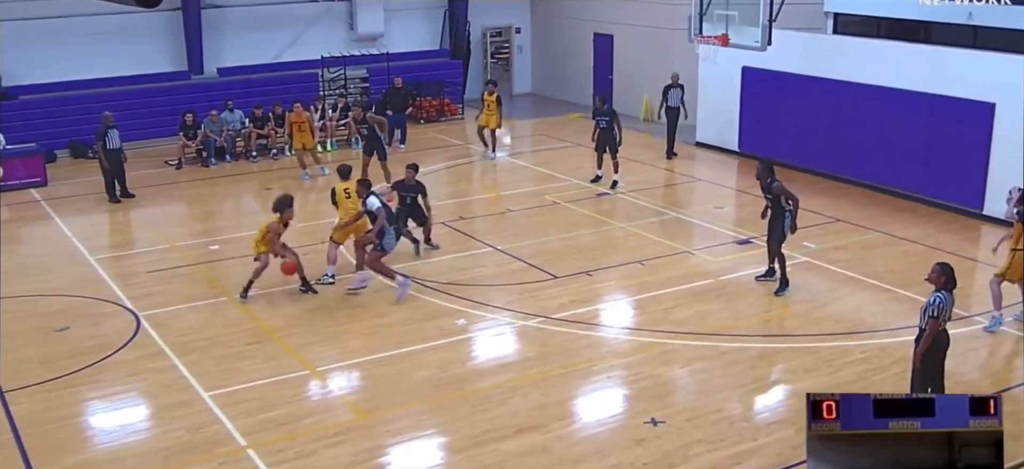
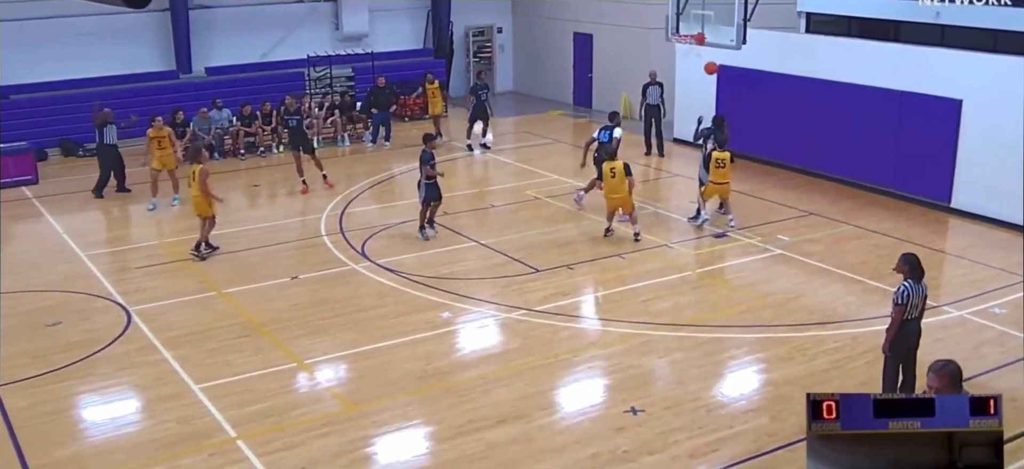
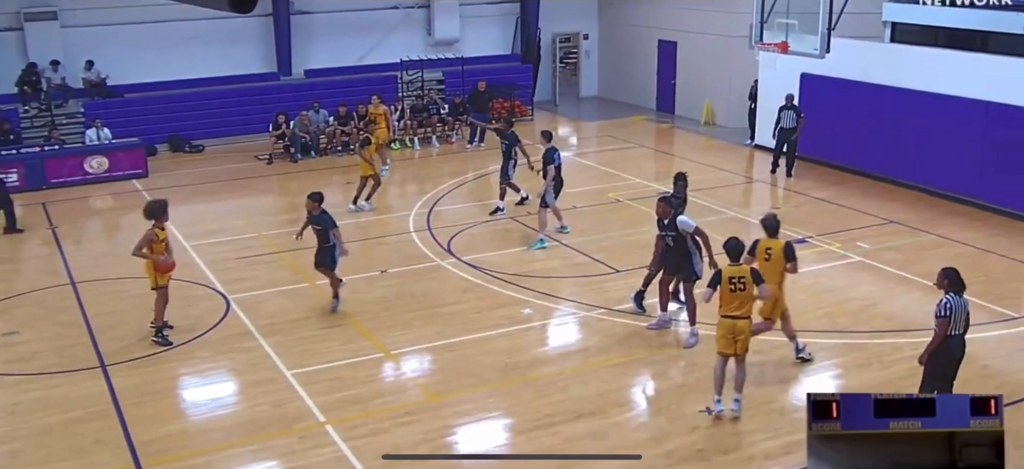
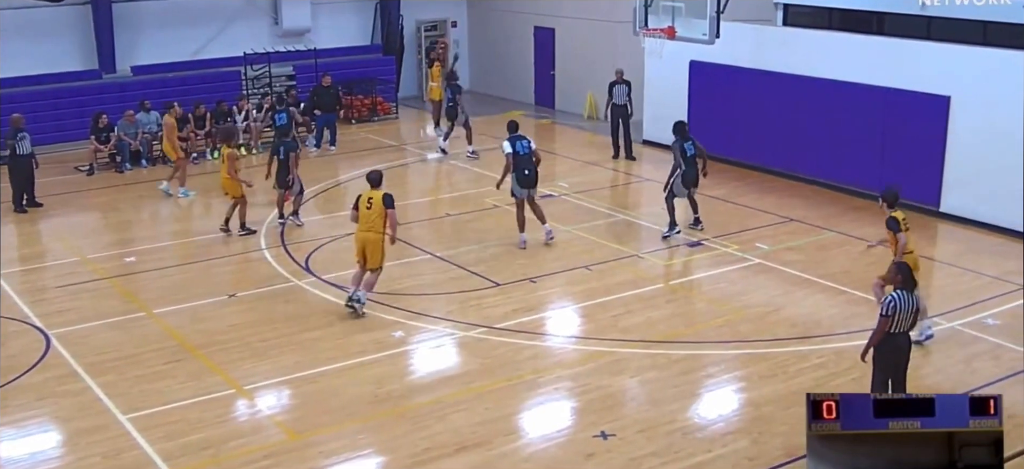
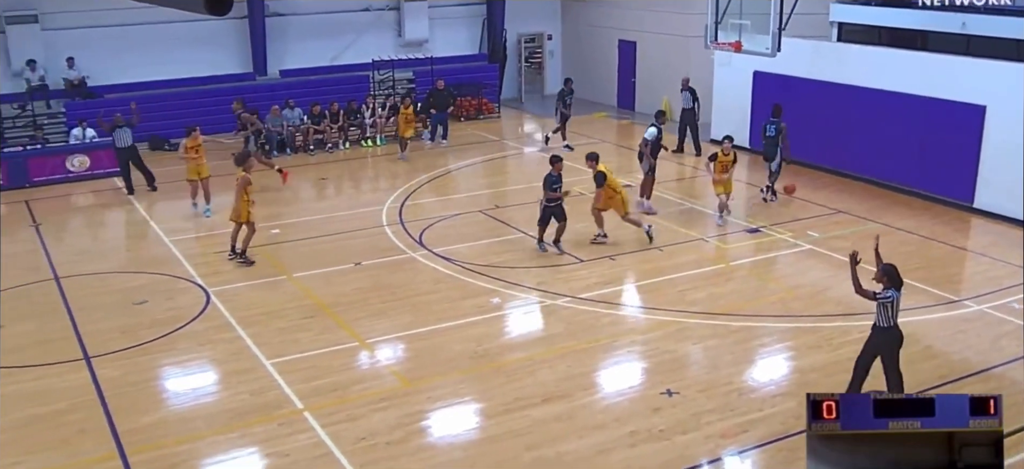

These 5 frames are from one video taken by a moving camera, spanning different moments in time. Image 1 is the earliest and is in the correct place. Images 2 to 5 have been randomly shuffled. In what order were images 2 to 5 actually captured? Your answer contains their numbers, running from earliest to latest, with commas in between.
4, 2, 5, 3
